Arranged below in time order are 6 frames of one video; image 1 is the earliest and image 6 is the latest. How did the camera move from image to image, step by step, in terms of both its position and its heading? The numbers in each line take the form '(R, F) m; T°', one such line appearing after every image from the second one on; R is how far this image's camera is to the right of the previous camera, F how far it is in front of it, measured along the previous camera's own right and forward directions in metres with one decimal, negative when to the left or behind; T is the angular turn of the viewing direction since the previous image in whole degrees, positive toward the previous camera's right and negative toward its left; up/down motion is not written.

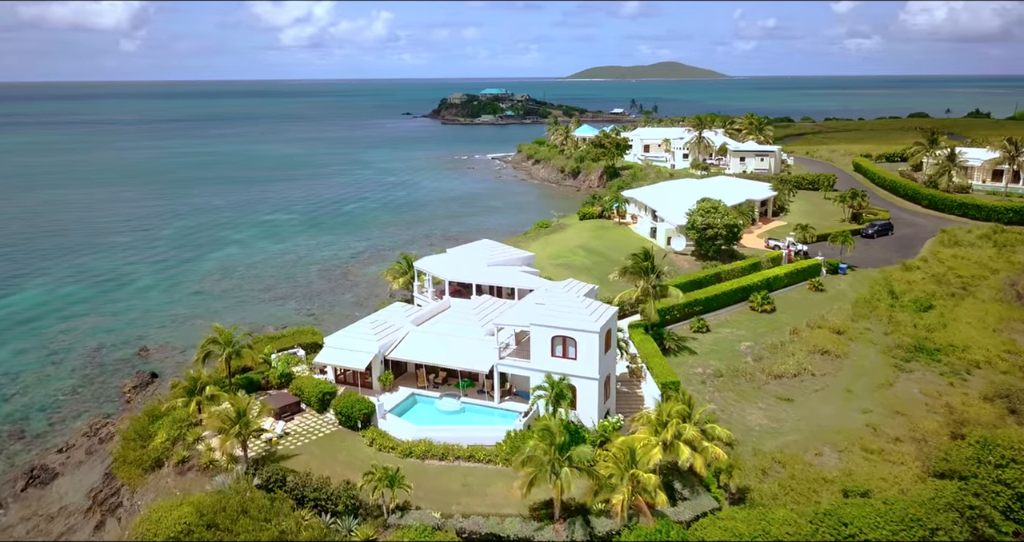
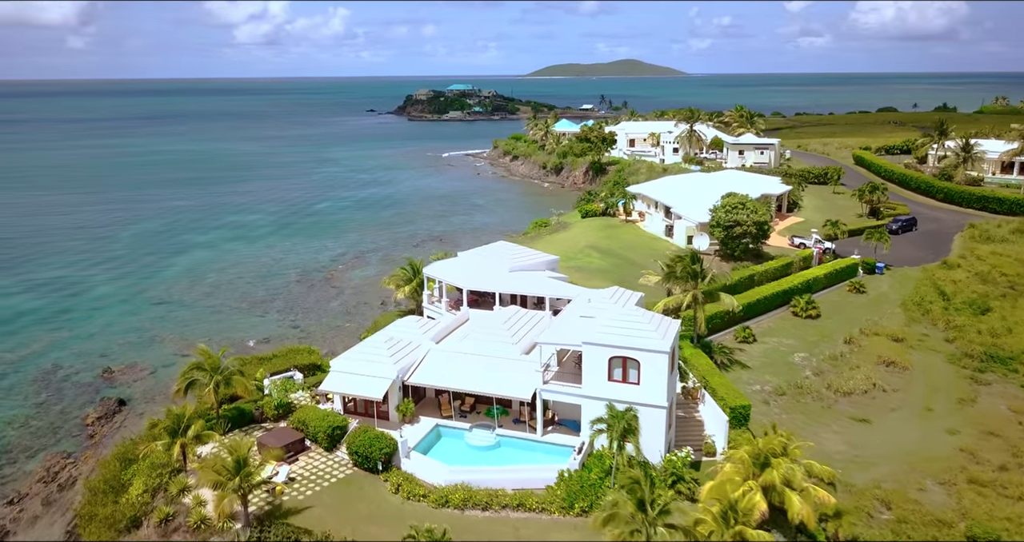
(-2.8, +4.9) m; +3°
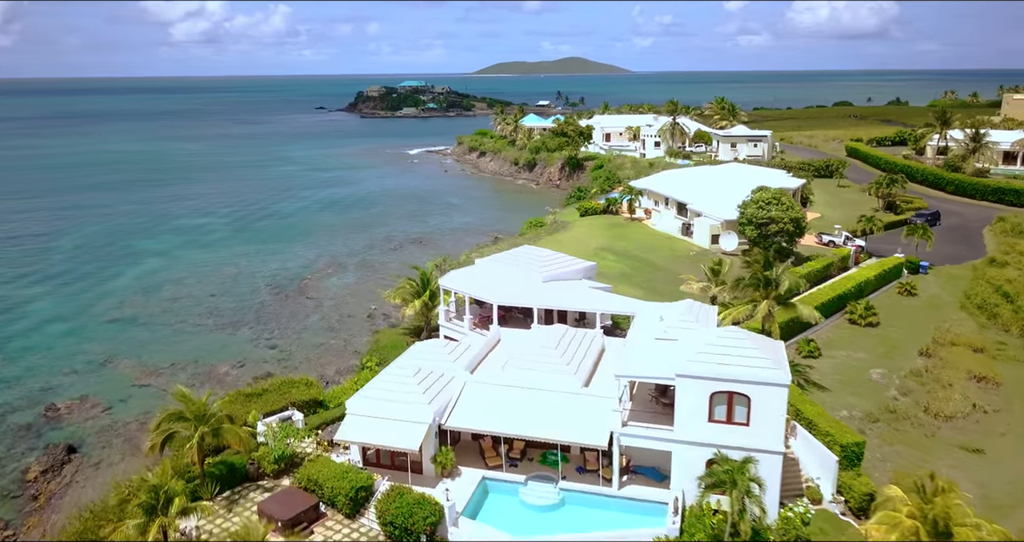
(-3.3, +5.5) m; +4°
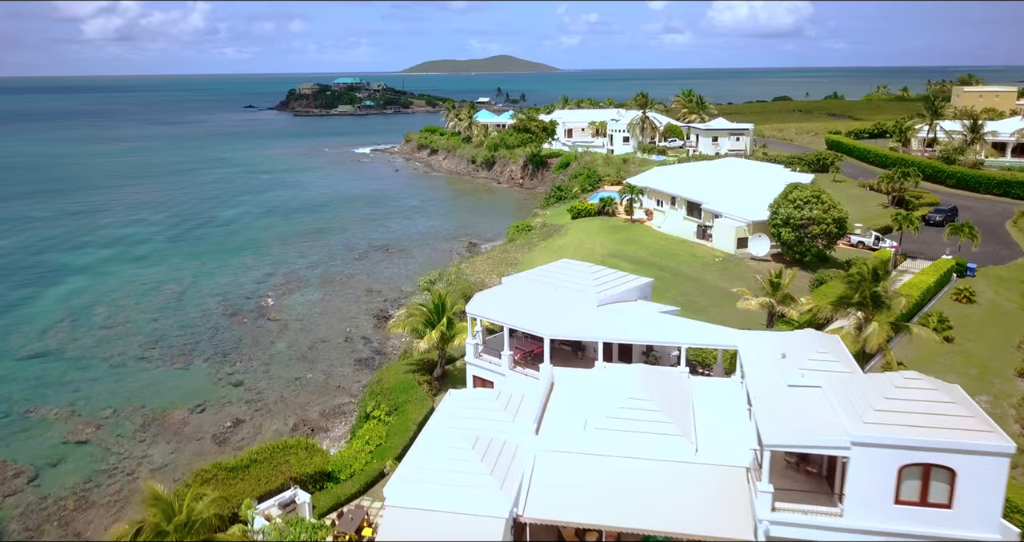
(-3.5, +6.0) m; +5°
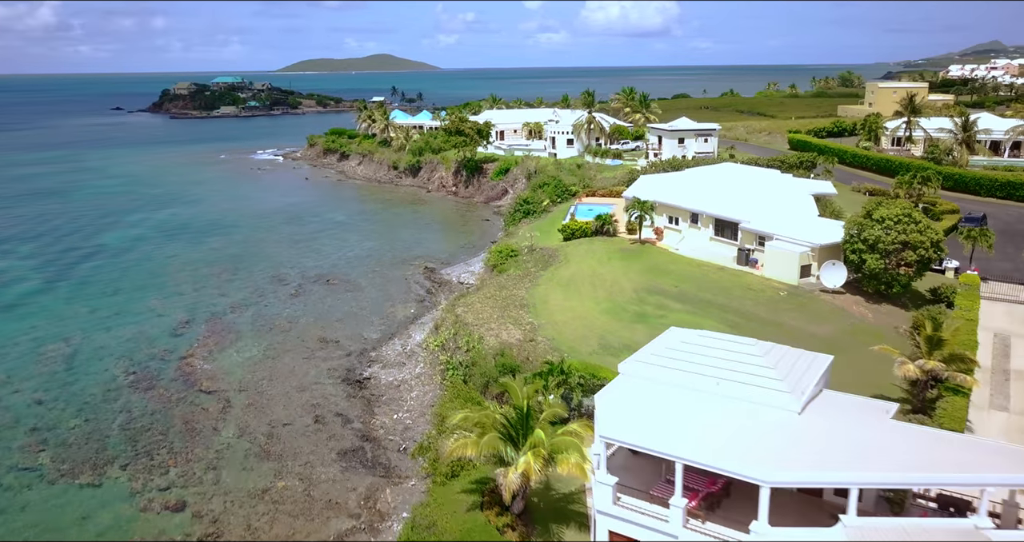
(-5.2, +9.1) m; +8°
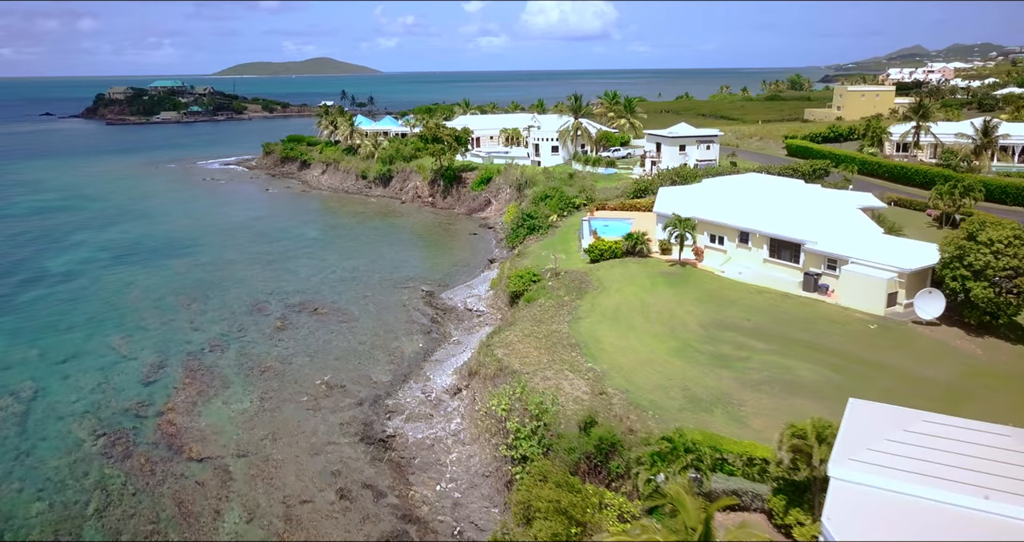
(-3.8, +4.9) m; +4°
